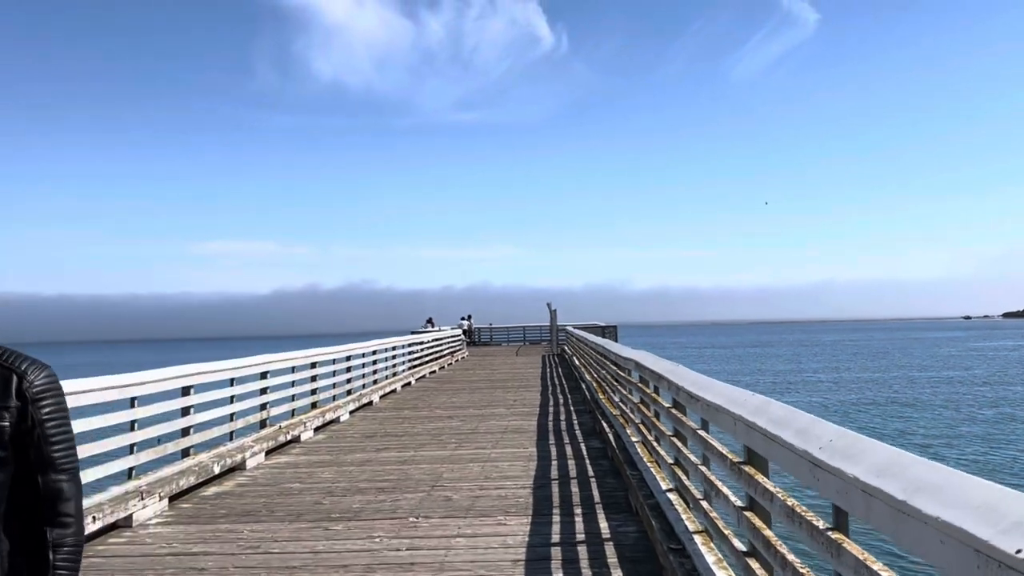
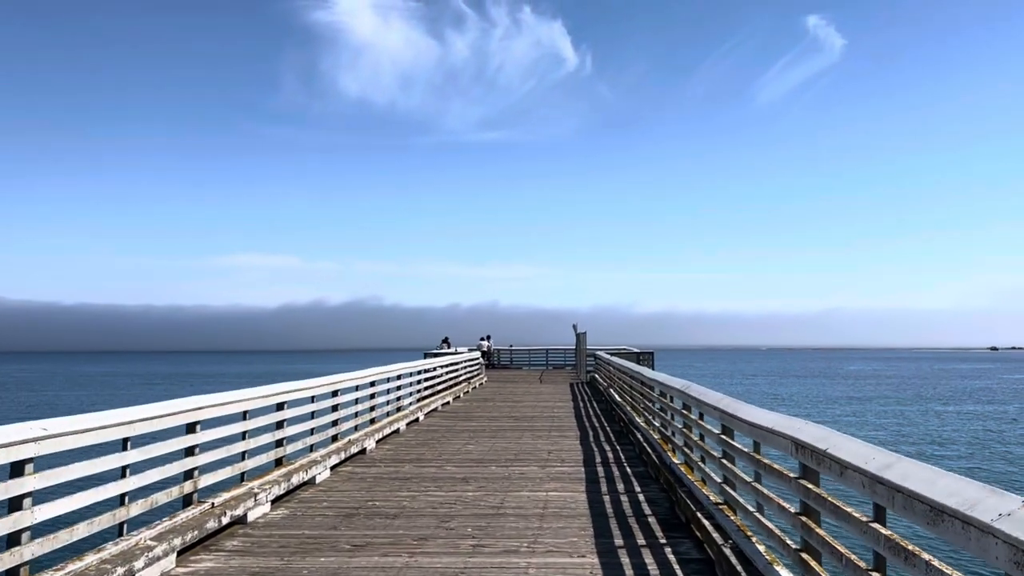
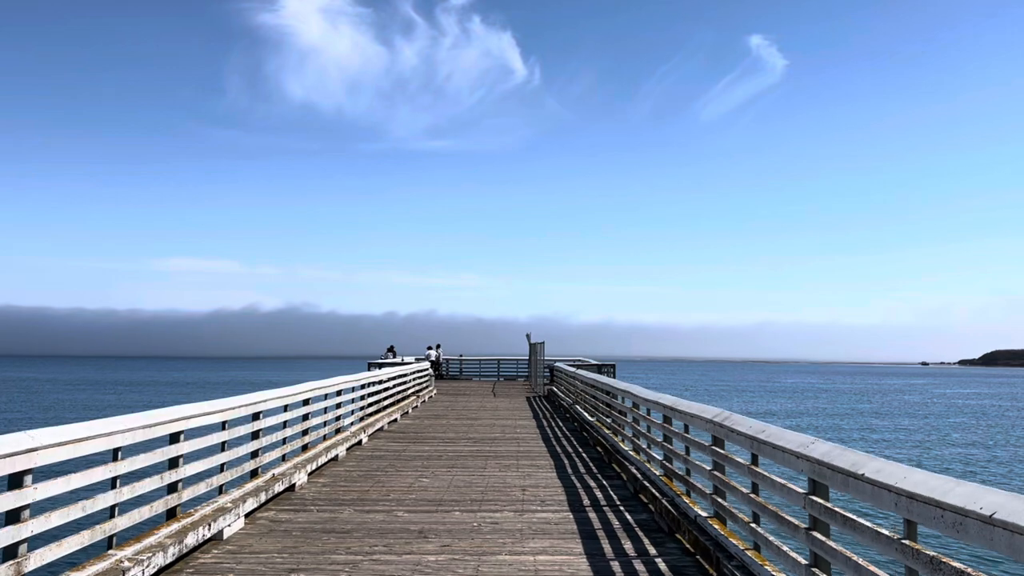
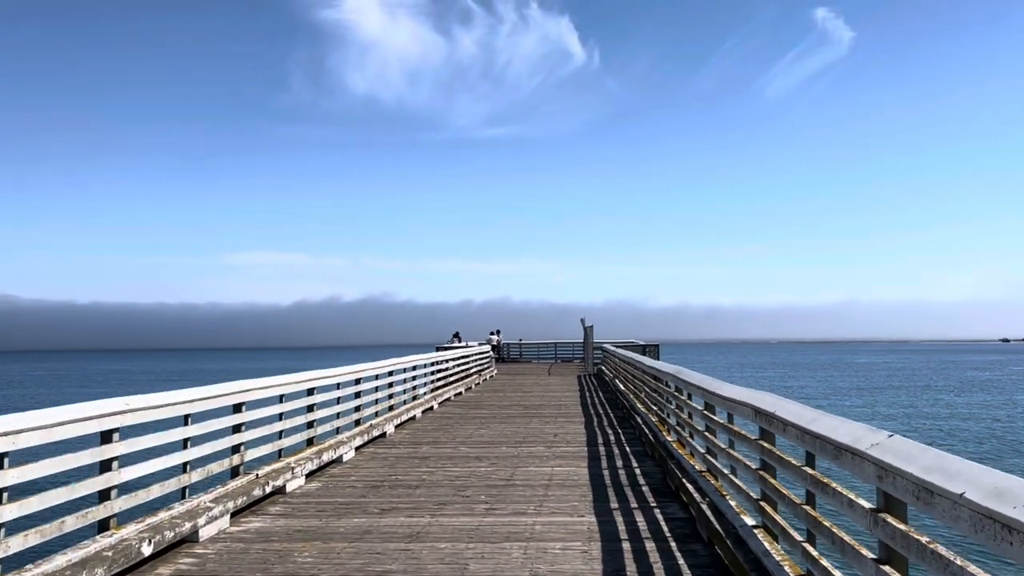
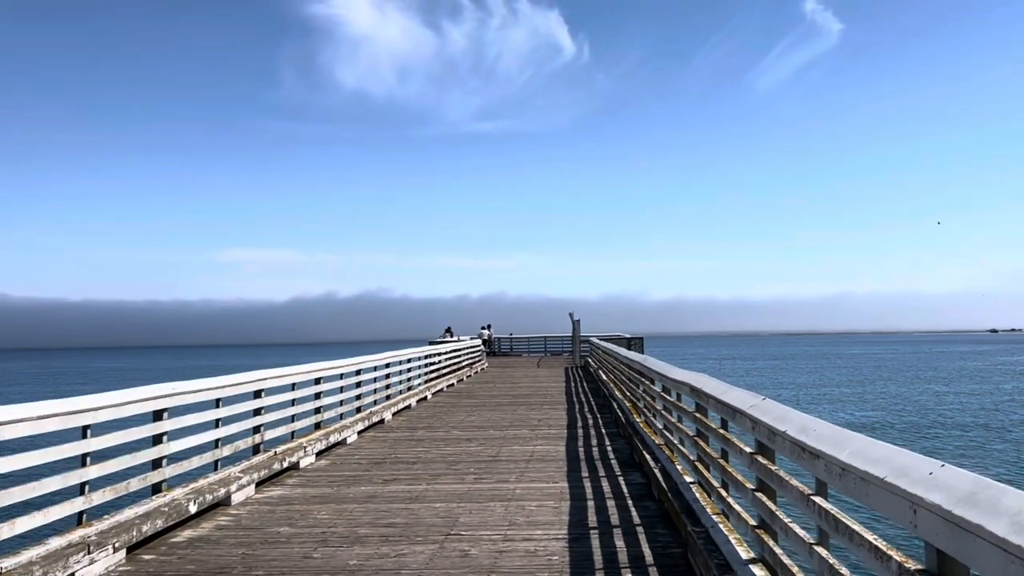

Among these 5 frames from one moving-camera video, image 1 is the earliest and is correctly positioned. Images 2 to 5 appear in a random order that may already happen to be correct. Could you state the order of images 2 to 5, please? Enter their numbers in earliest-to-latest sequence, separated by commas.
5, 4, 2, 3
